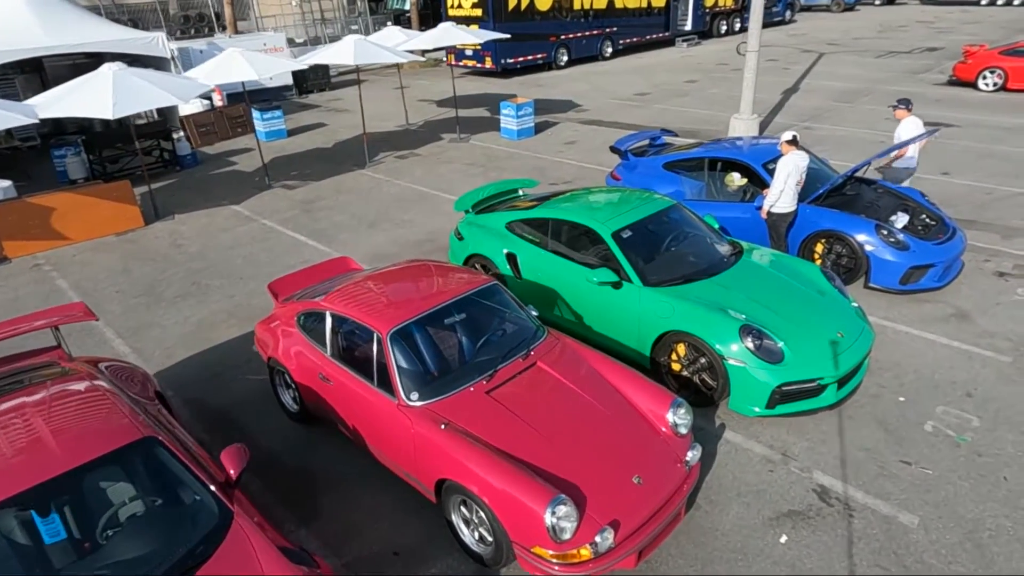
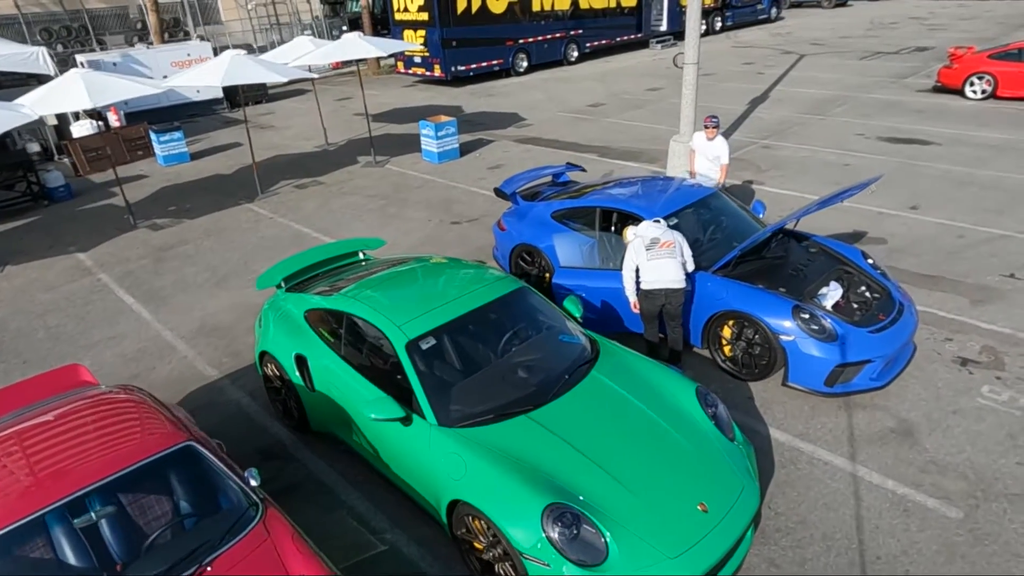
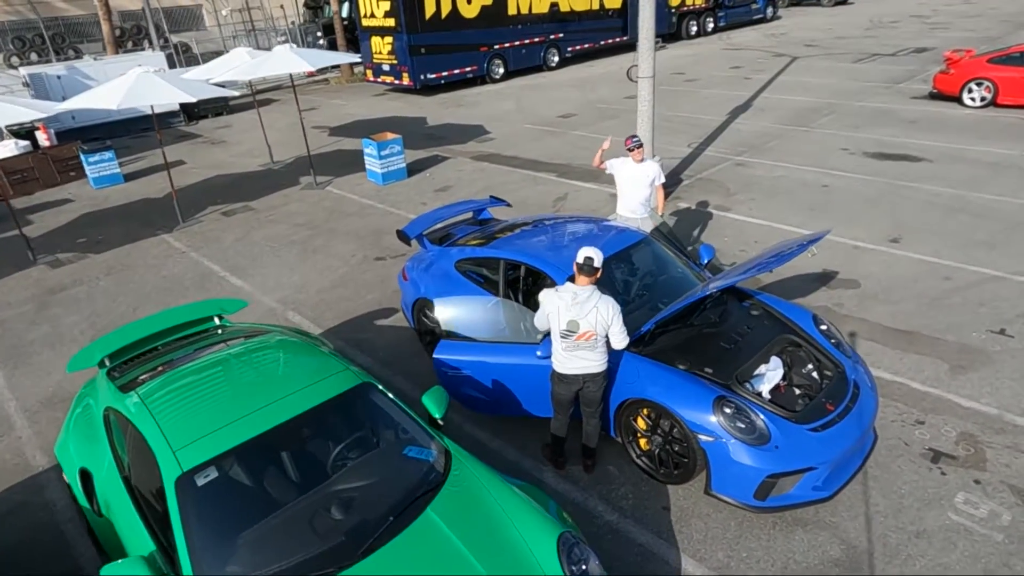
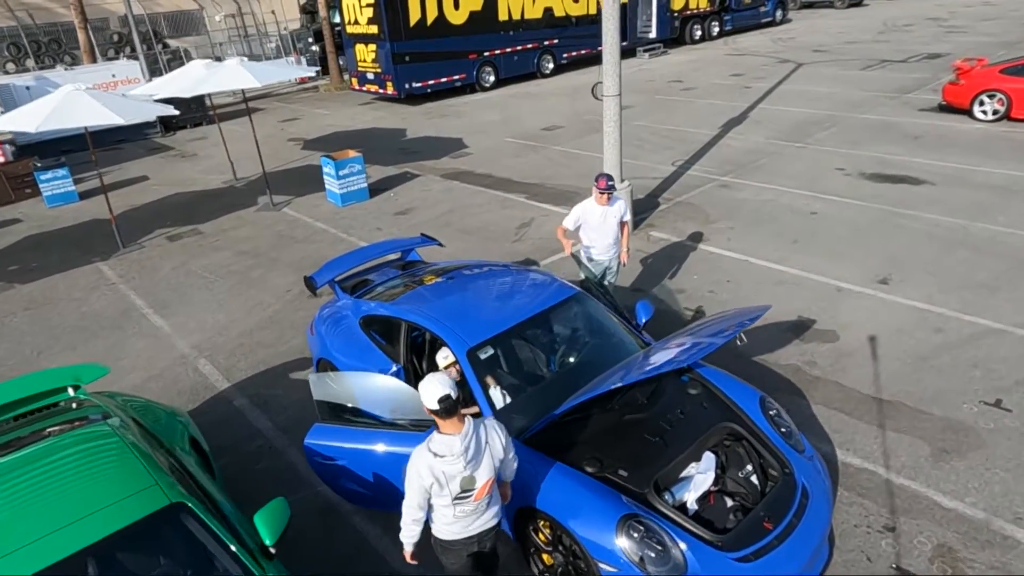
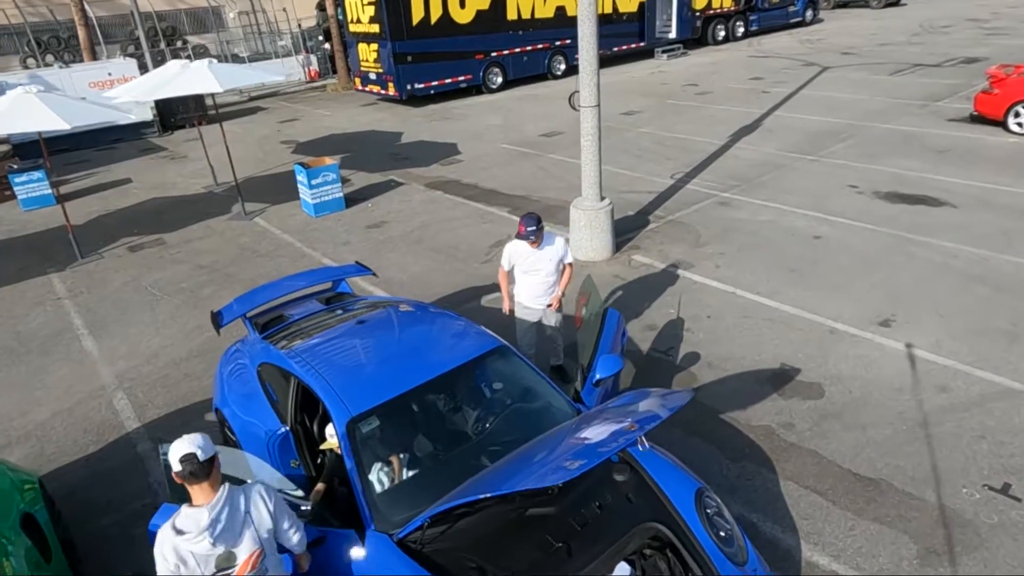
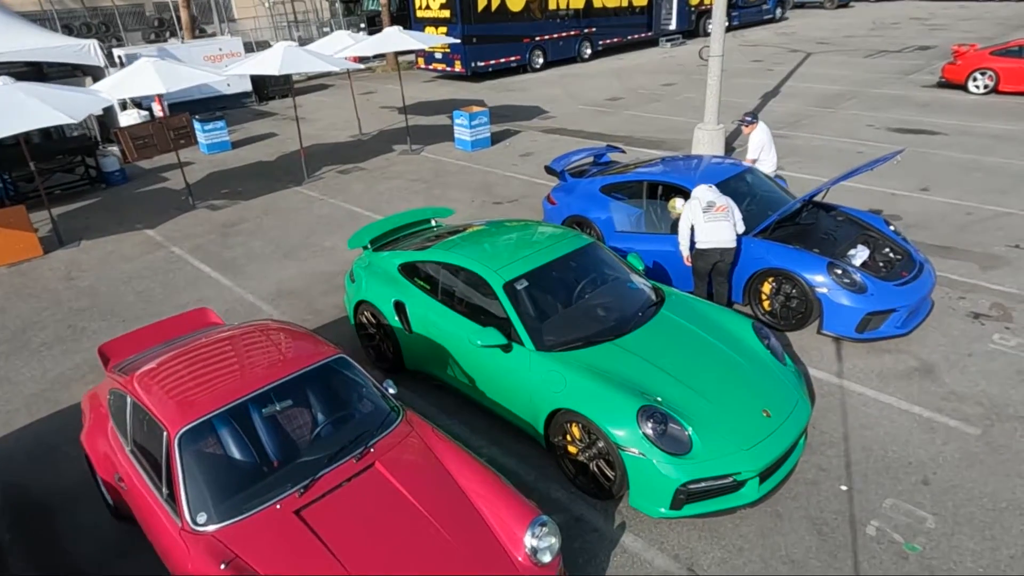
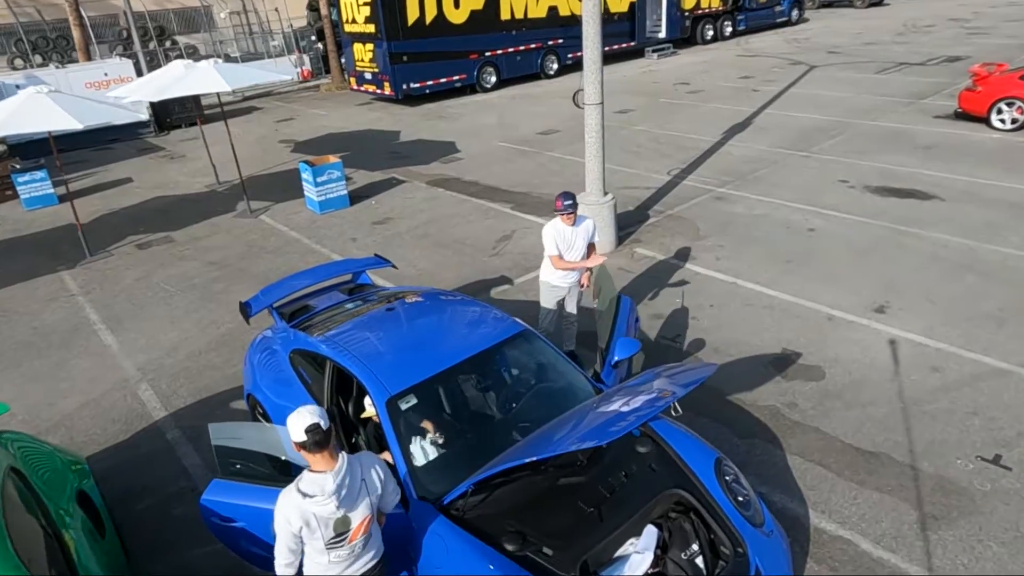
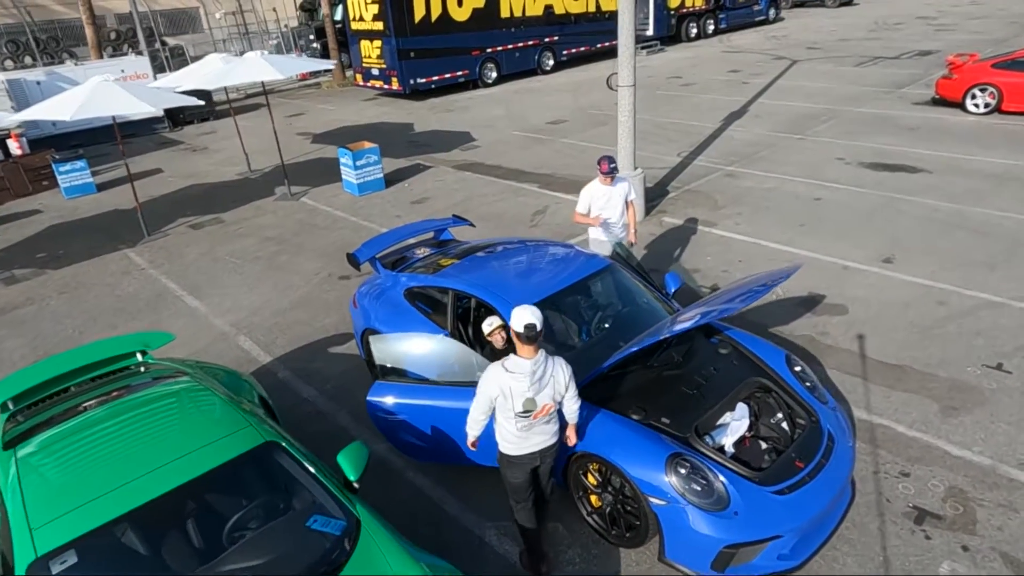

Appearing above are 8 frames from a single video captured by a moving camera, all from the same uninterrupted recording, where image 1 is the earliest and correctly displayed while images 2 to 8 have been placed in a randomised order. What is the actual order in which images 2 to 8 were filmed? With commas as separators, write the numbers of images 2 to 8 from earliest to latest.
6, 2, 3, 8, 4, 7, 5
